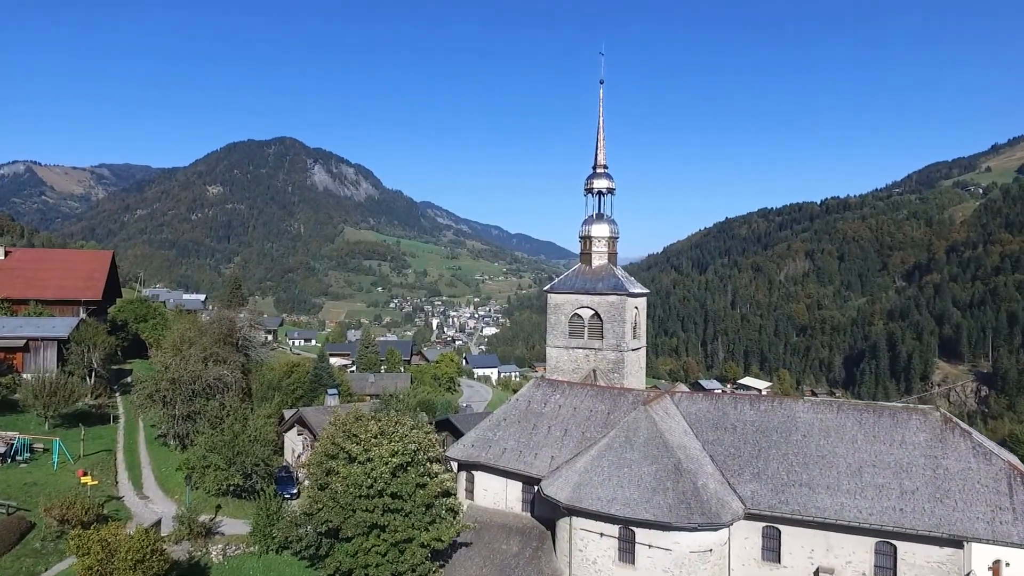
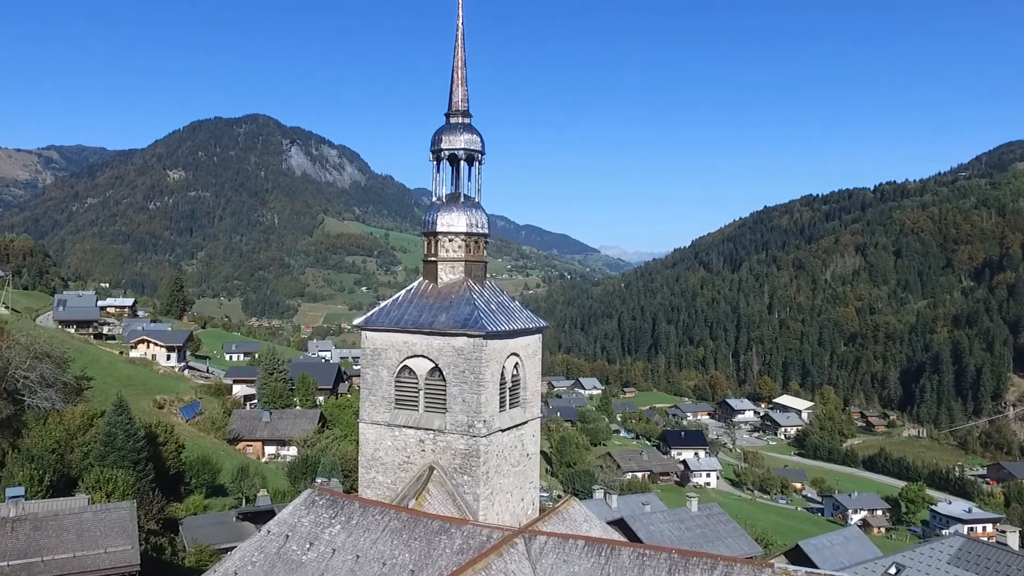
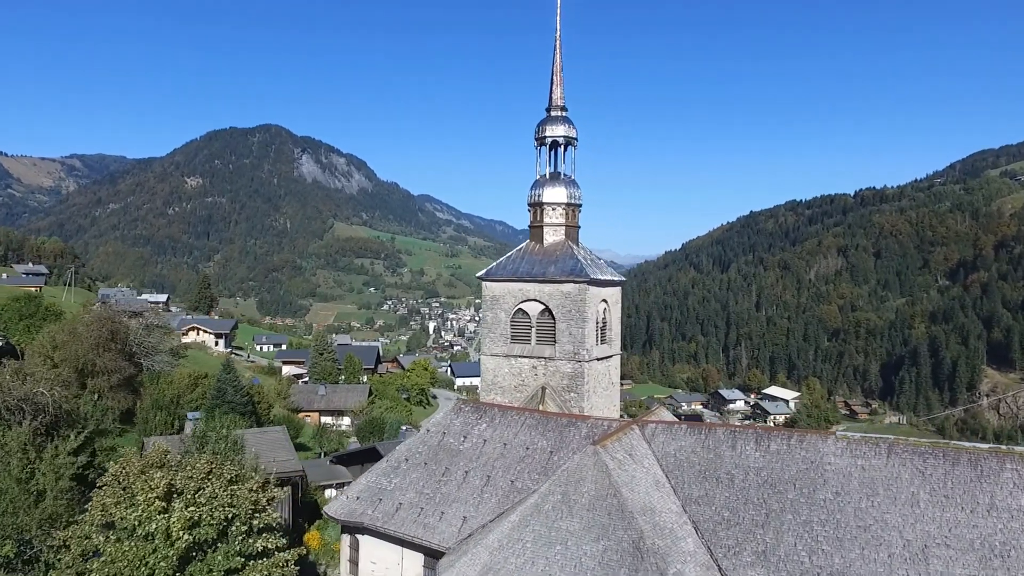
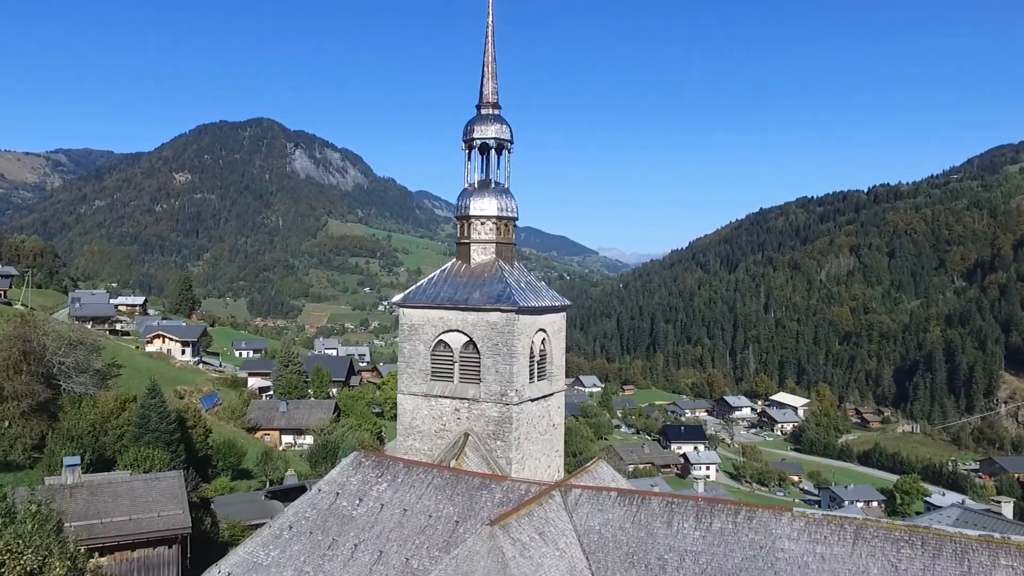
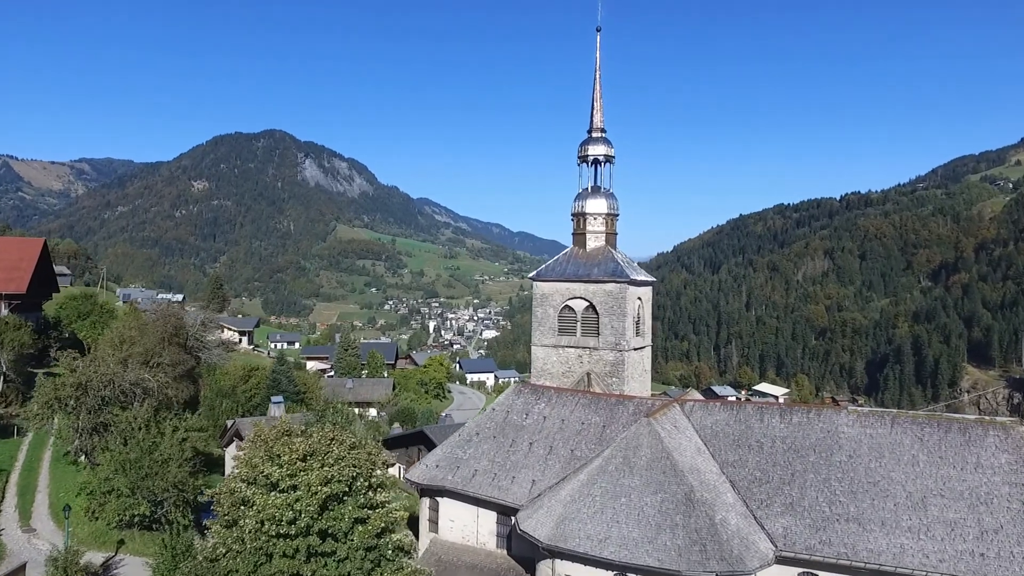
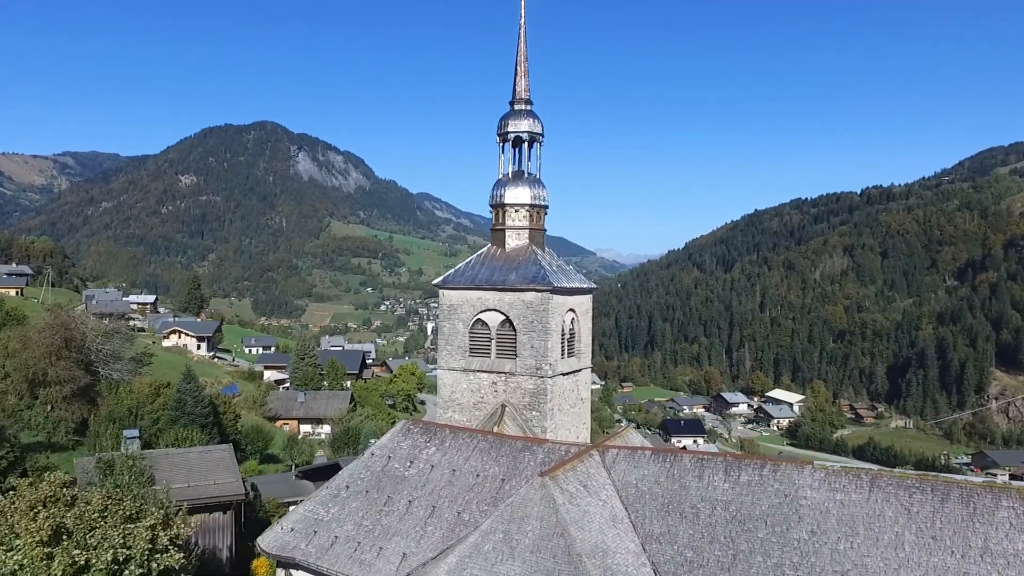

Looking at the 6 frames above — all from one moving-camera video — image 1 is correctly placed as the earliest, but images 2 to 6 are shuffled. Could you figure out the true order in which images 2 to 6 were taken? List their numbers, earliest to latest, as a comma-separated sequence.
5, 3, 6, 4, 2
